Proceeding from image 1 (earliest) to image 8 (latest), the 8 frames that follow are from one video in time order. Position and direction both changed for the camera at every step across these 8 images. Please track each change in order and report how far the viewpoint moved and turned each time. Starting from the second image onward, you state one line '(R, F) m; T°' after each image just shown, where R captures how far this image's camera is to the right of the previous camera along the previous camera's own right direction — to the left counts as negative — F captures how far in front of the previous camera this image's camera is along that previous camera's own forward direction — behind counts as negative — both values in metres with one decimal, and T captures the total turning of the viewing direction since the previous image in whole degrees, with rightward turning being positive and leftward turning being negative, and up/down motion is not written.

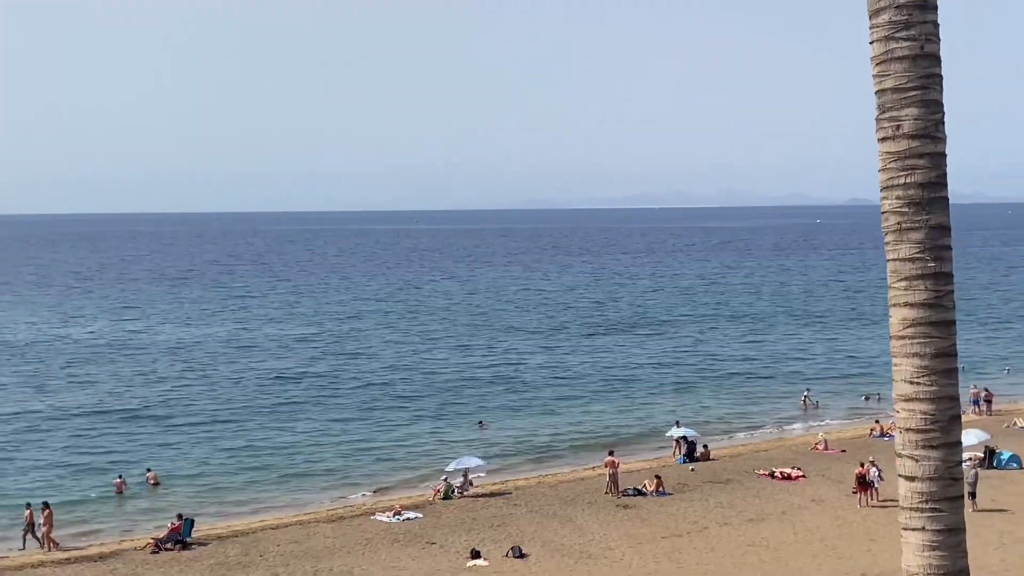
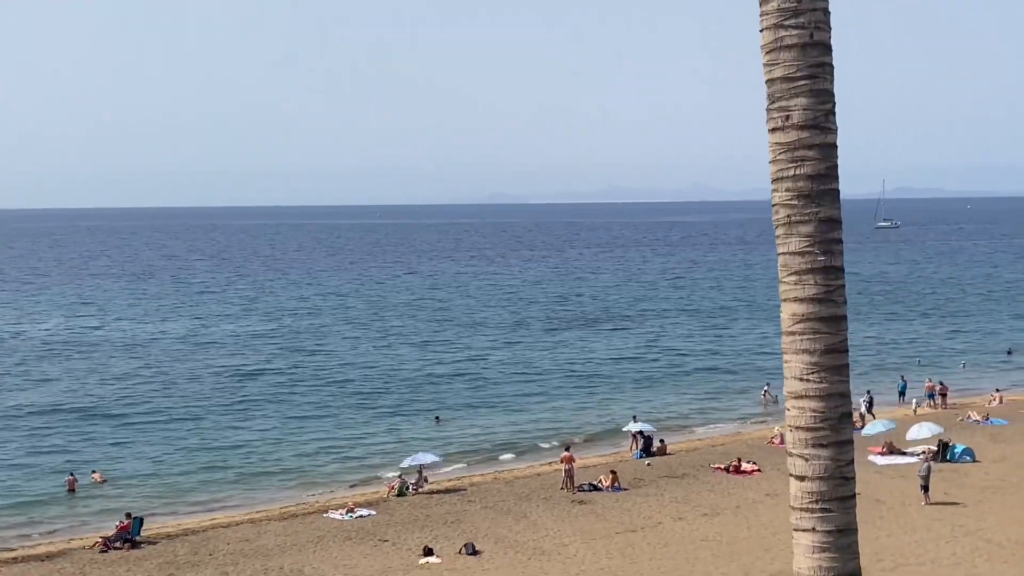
(+3.1, -2.4) m; -12°
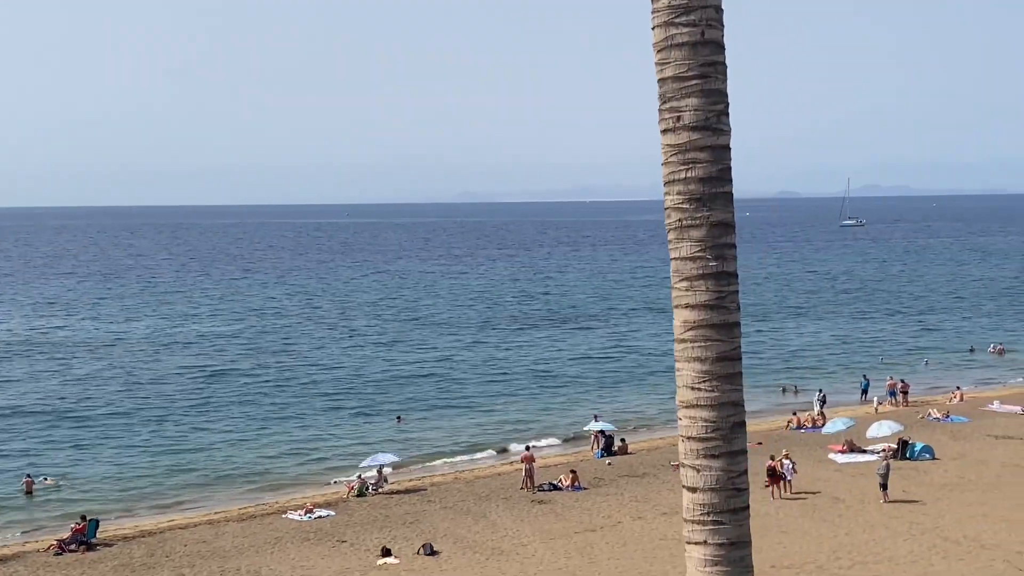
(+0.2, +0.1) m; +2°
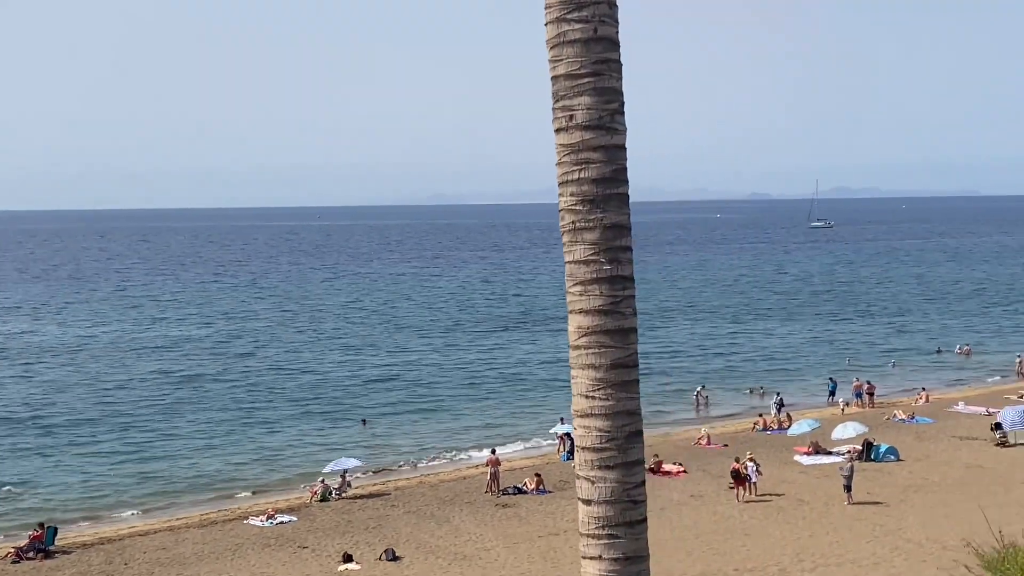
(+0.1, +0.1) m; +1°
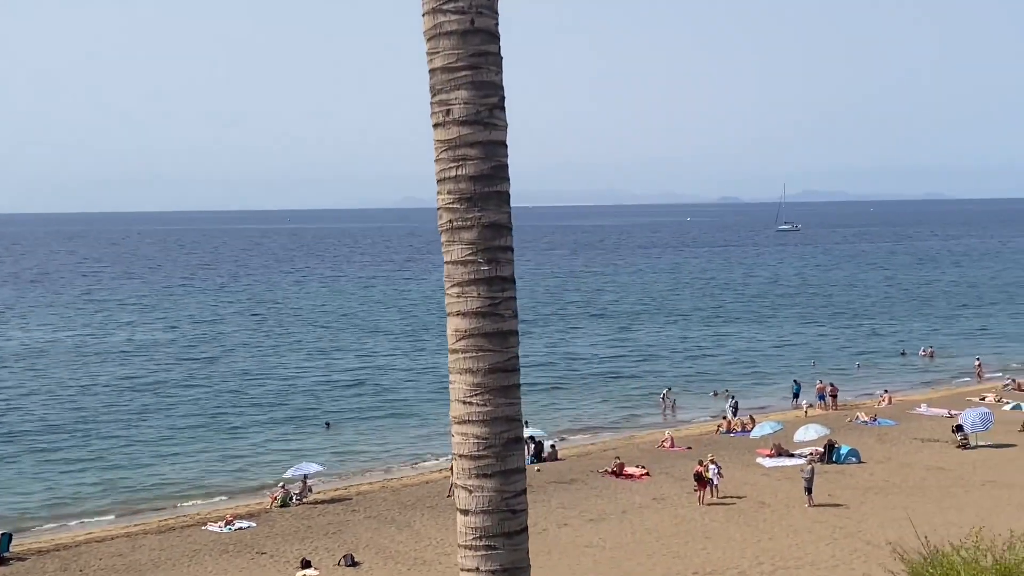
(+0.1, 0.0) m; +2°
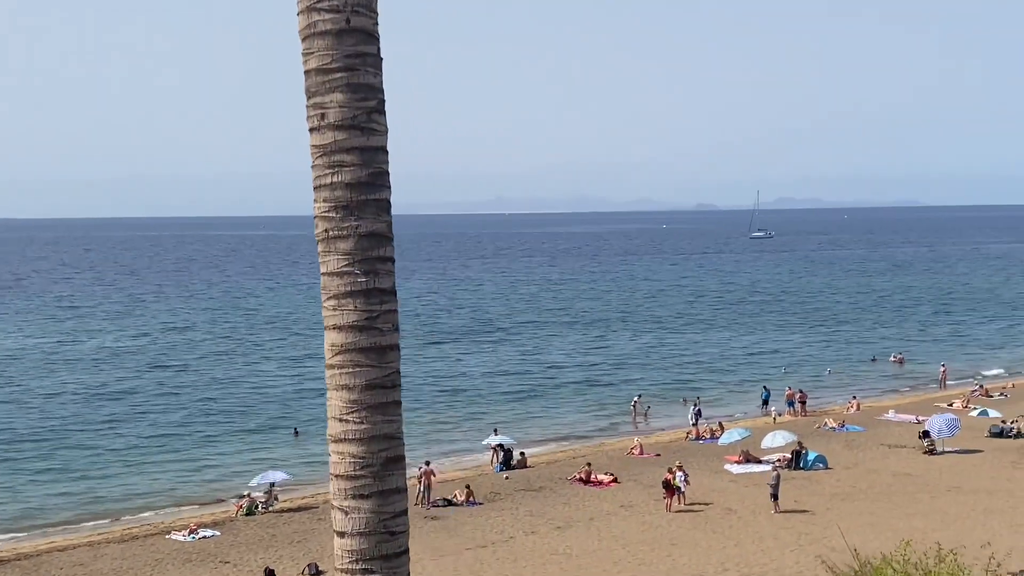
(+0.1, 0.0) m; +1°
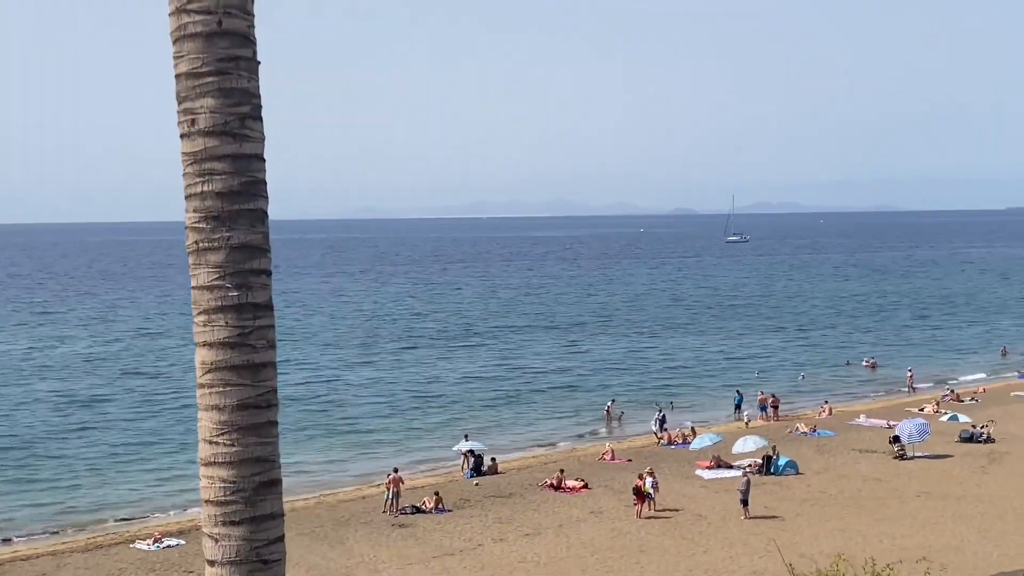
(+0.1, +0.1) m; +1°
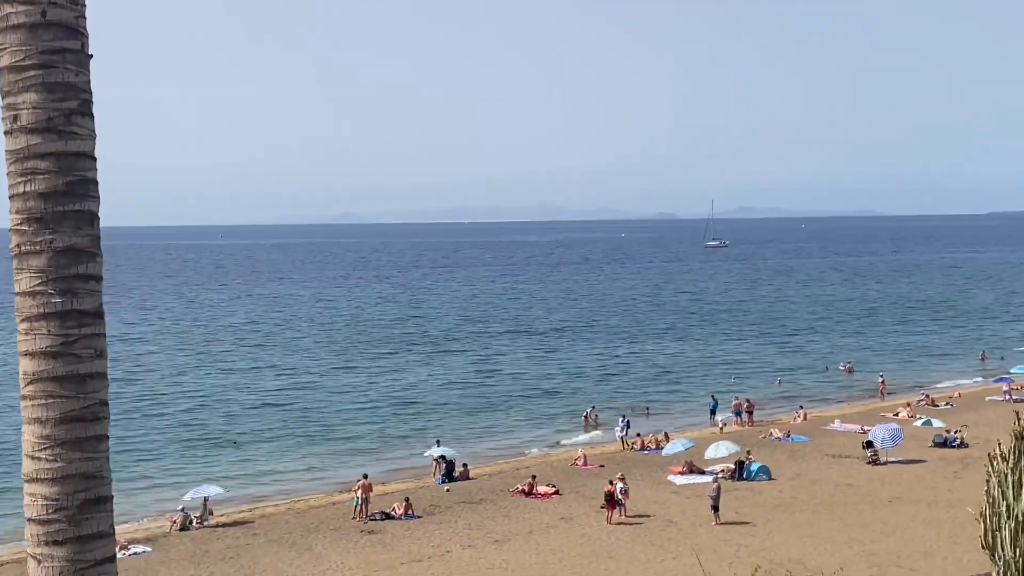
(+0.2, +0.1) m; +1°
